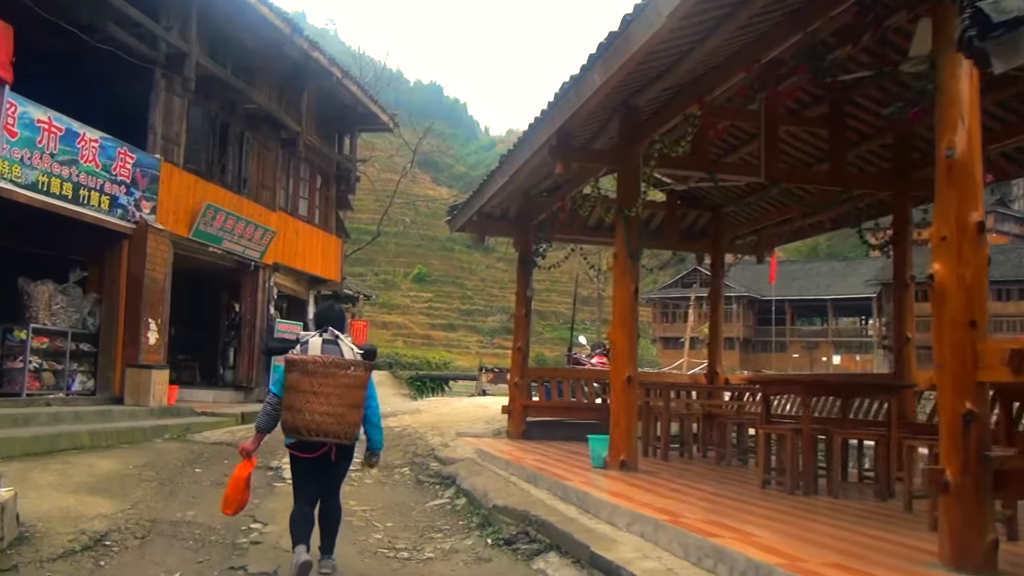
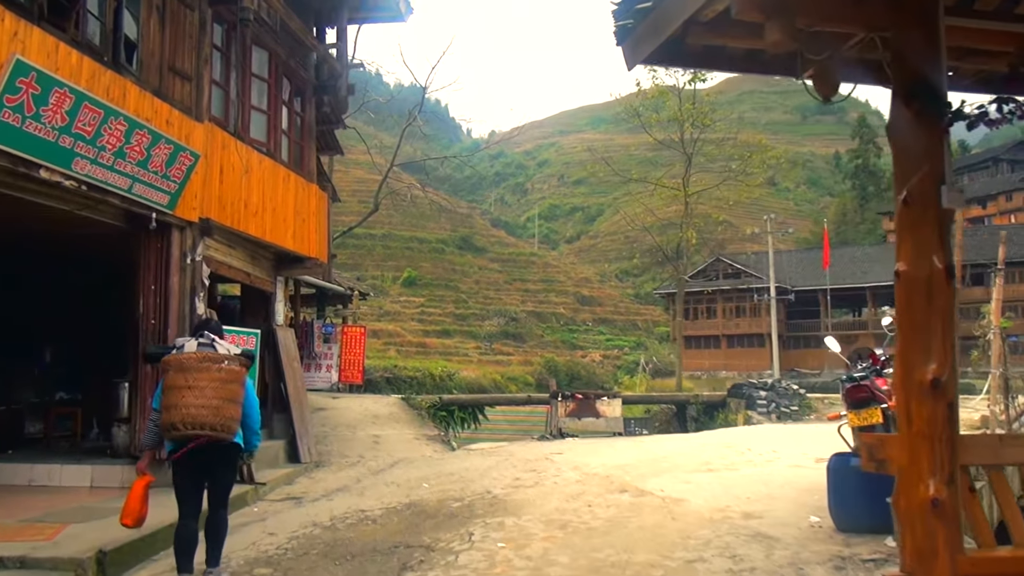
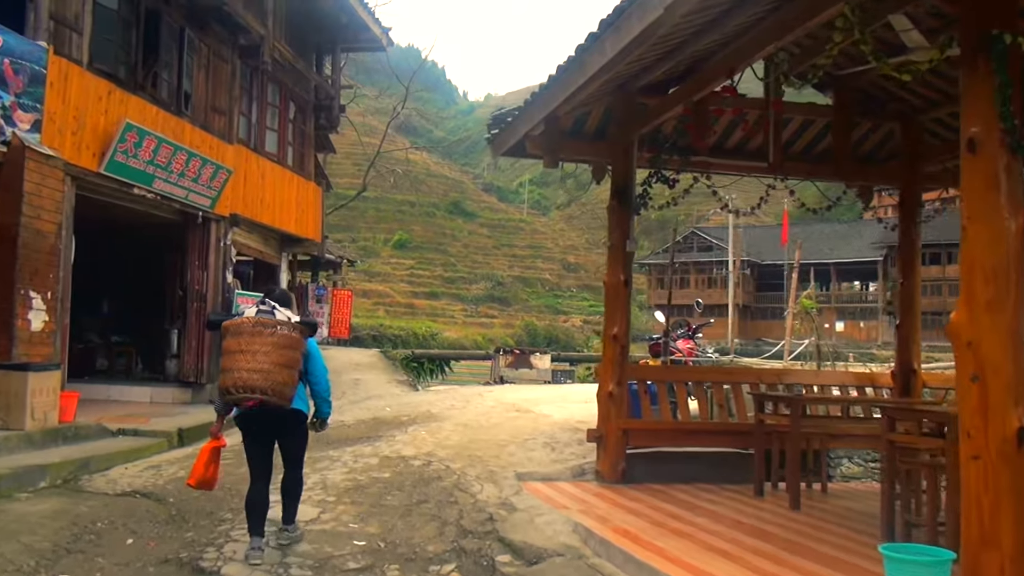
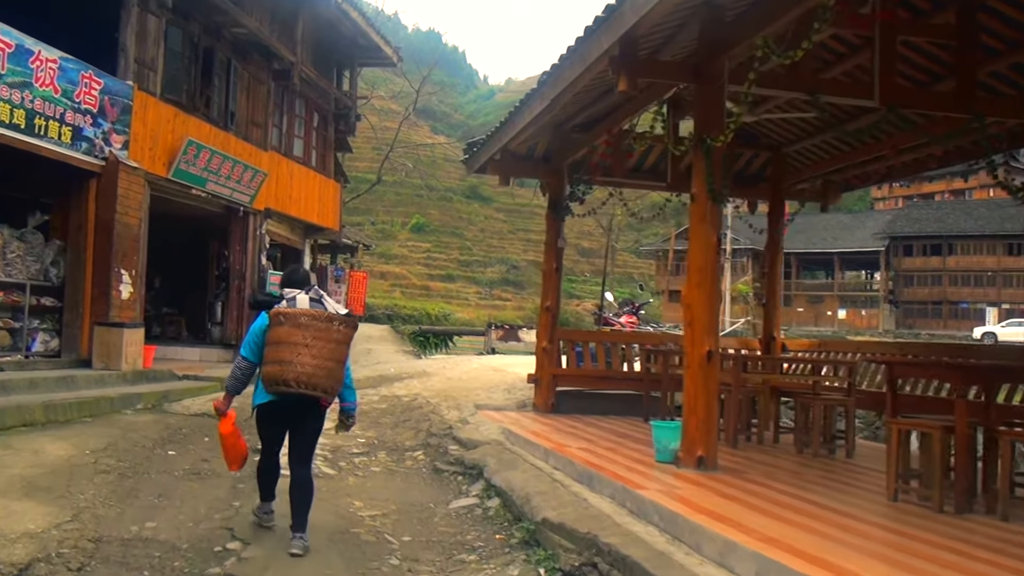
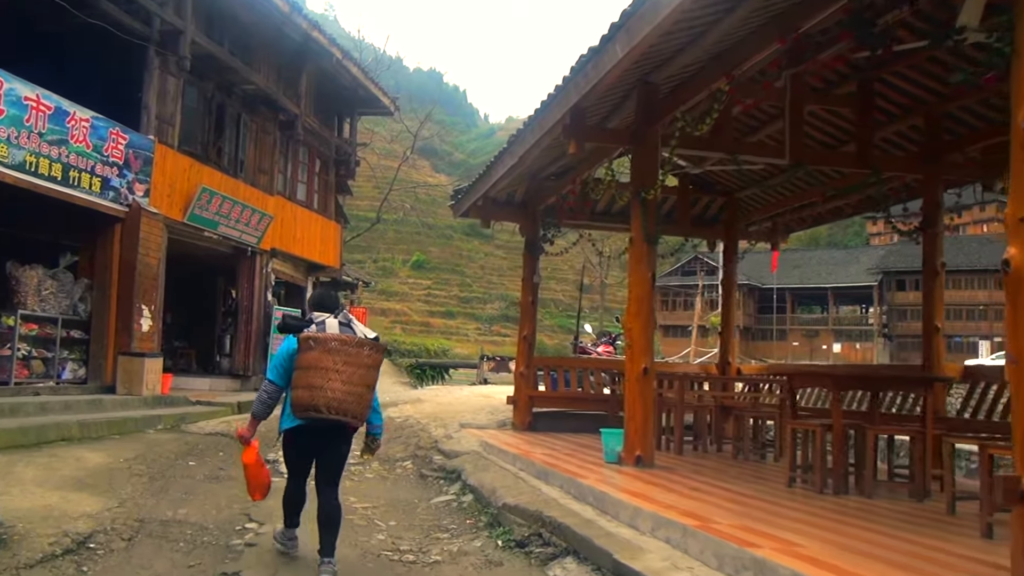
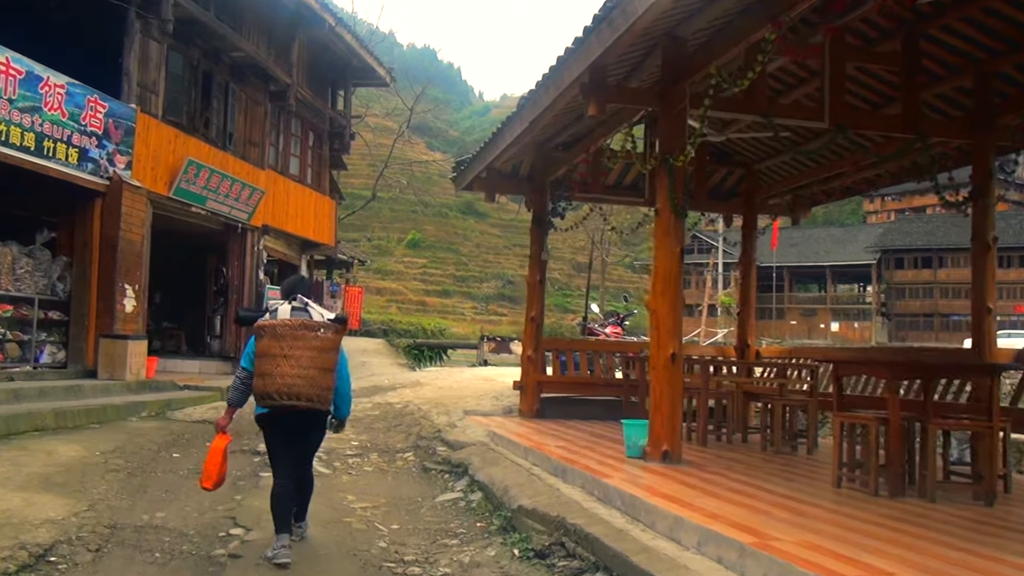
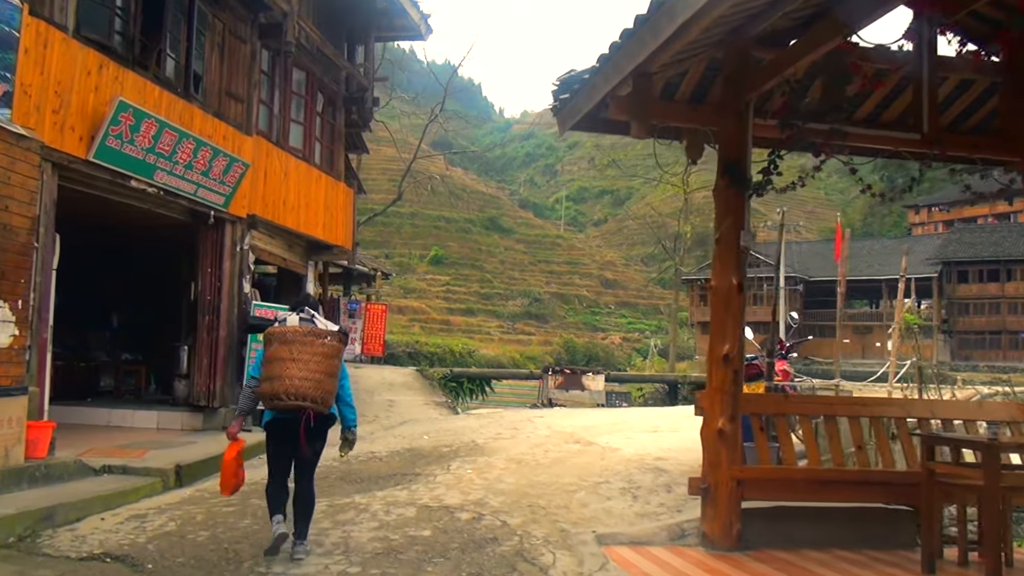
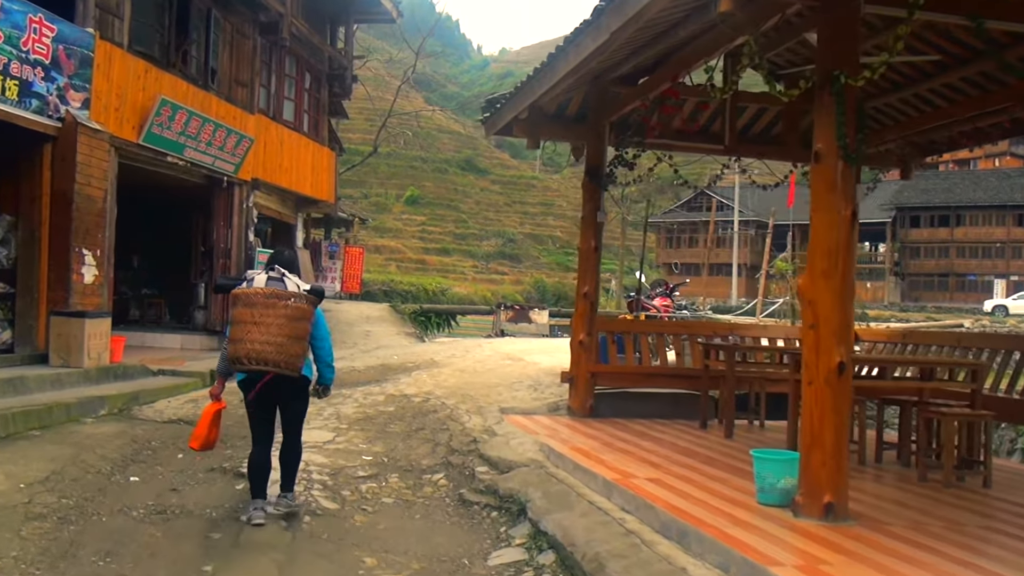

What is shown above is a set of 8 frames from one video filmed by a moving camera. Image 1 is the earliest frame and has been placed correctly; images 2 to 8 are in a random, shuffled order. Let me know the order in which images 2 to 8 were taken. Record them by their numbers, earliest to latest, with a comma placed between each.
5, 6, 4, 8, 3, 7, 2
